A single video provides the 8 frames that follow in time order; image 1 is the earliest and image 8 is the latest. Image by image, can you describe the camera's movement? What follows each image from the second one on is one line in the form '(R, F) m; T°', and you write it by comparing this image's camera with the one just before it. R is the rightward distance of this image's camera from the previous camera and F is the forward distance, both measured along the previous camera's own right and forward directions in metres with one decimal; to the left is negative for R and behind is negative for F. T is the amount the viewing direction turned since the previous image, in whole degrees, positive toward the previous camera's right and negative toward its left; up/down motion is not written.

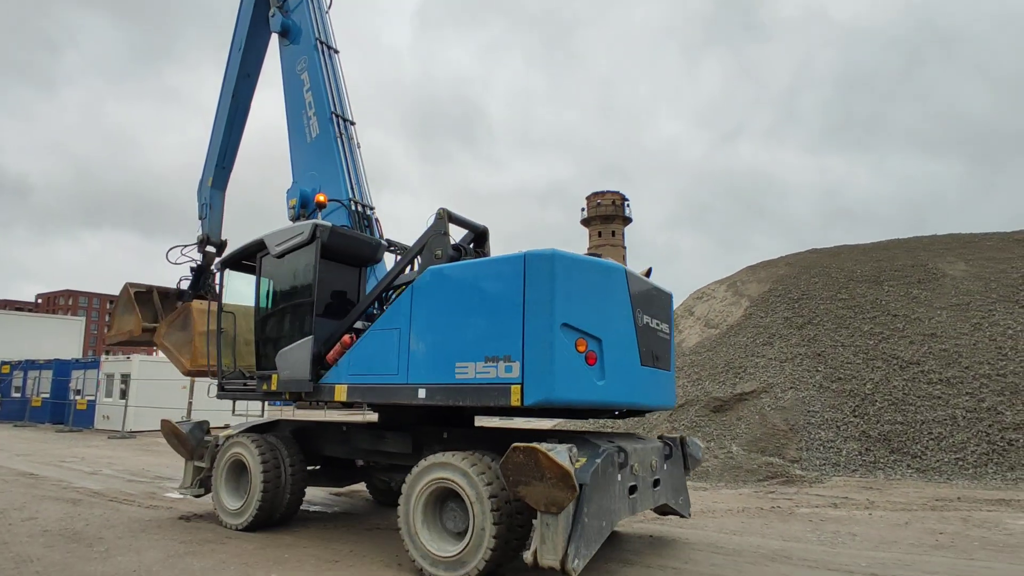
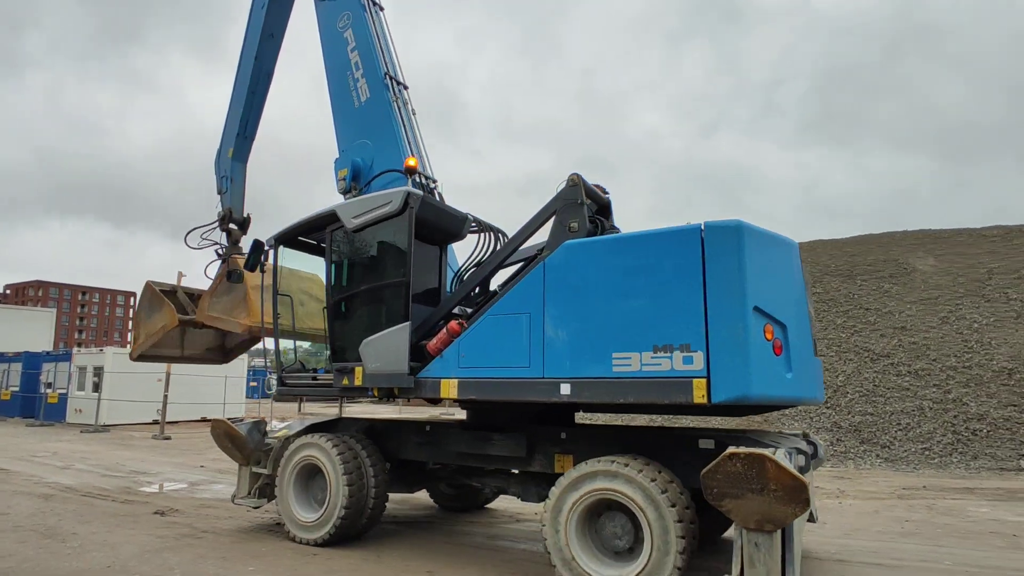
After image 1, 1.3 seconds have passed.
(-1.0, +0.7) m; +2°
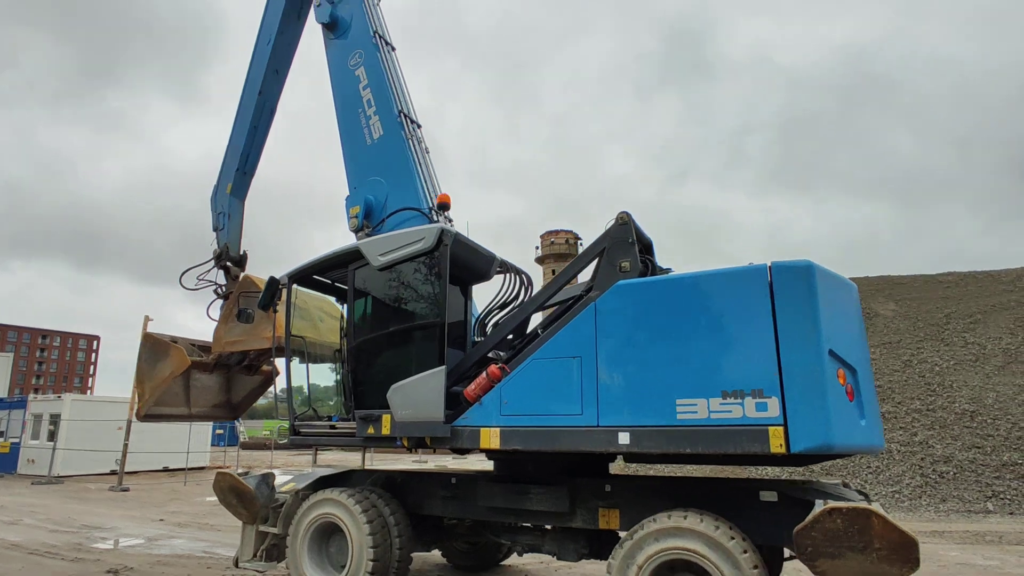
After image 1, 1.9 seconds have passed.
(-0.4, +0.2) m; +3°
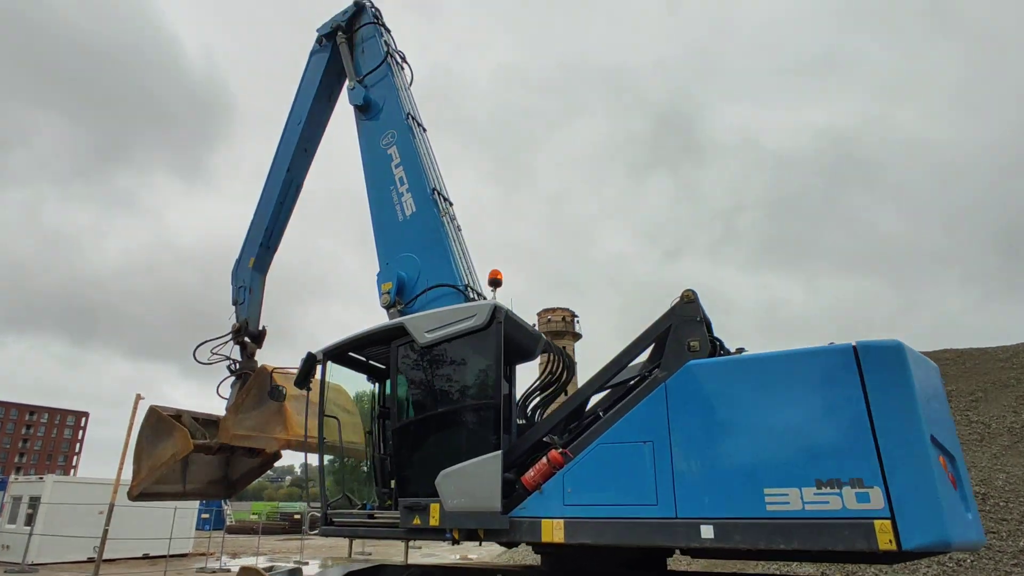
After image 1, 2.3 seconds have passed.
(-0.4, +0.1) m; 0°
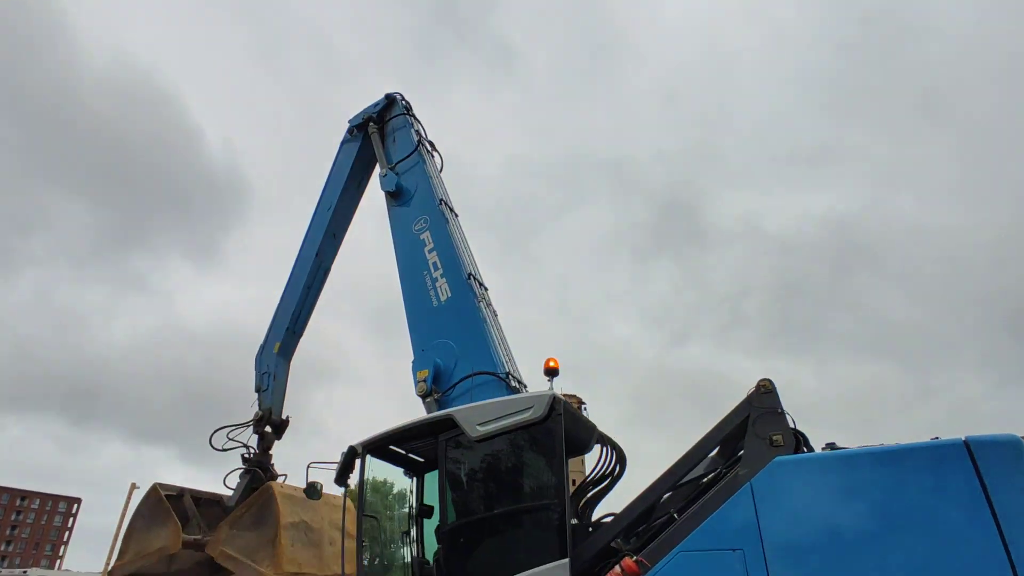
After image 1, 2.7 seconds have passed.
(-0.3, +0.1) m; 0°
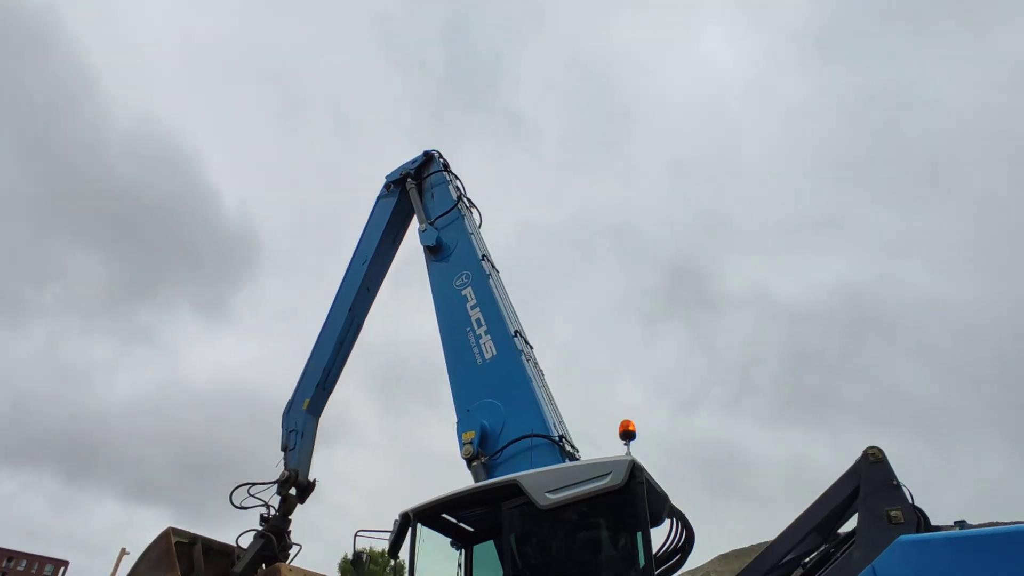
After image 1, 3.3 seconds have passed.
(-0.4, +0.2) m; -1°
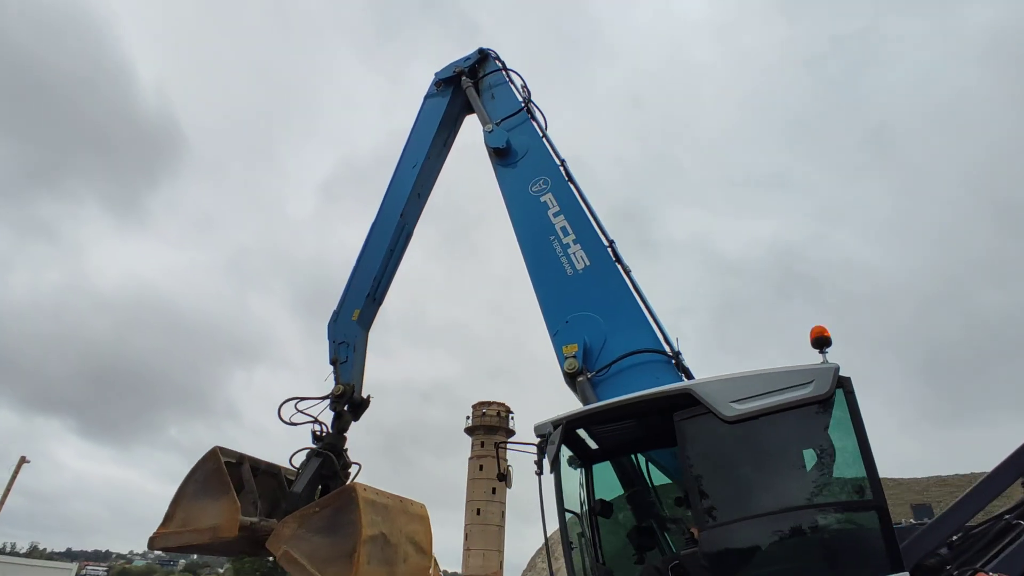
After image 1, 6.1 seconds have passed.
(-1.5, +0.4) m; +6°
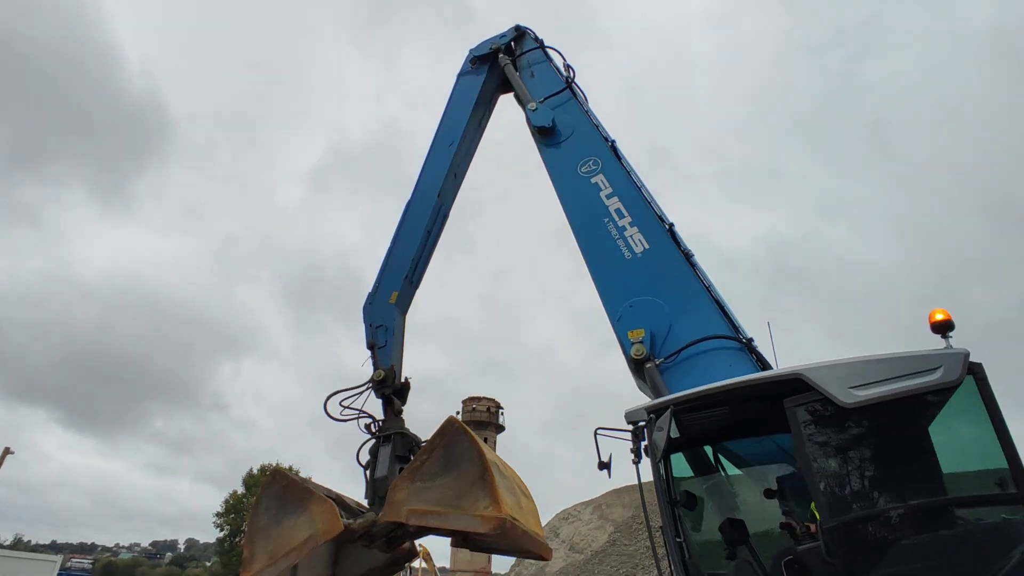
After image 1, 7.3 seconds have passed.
(-0.6, +0.3) m; +1°
